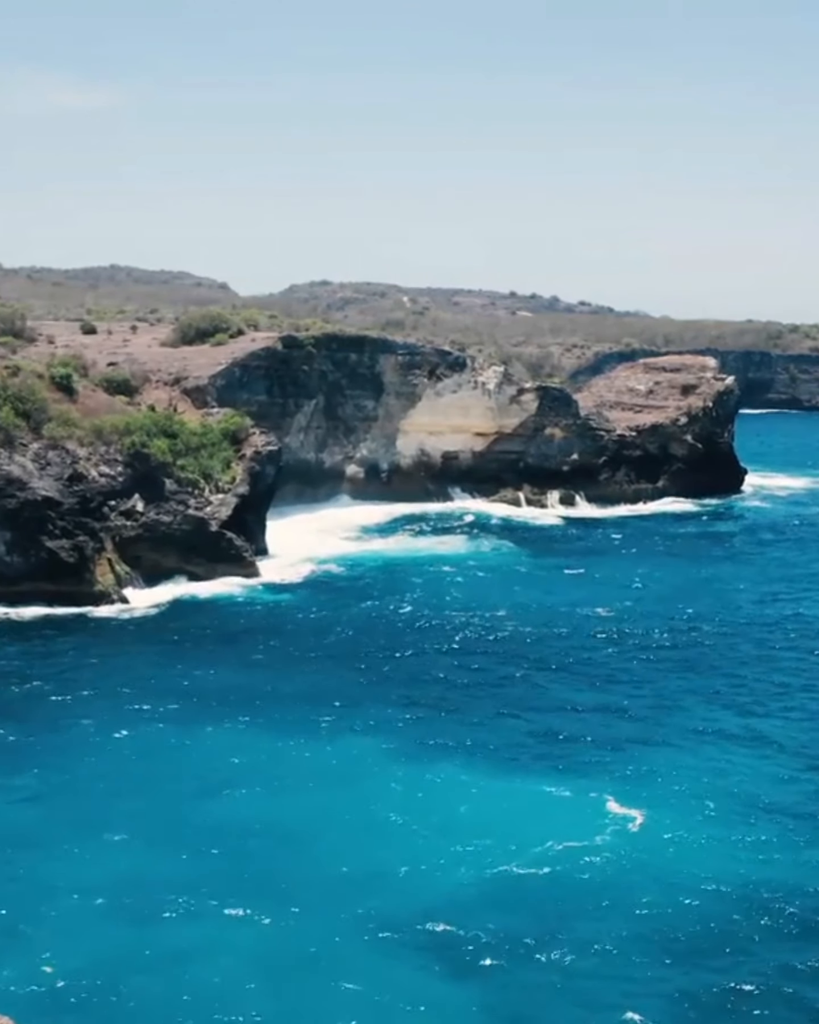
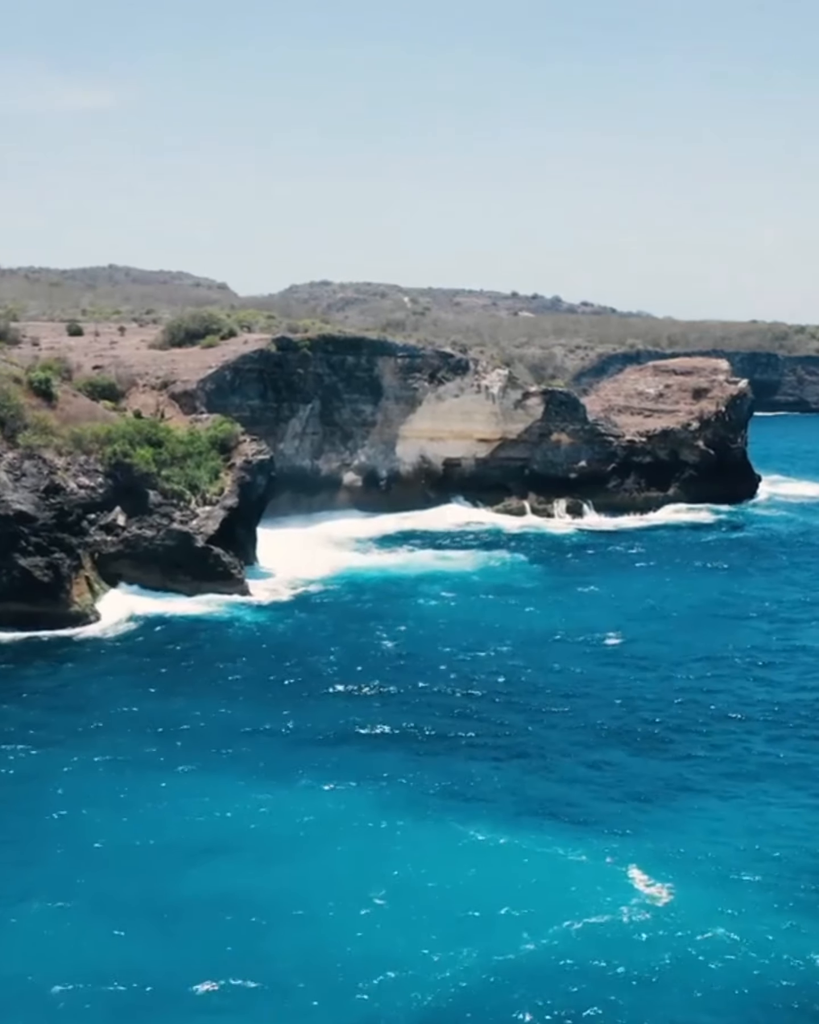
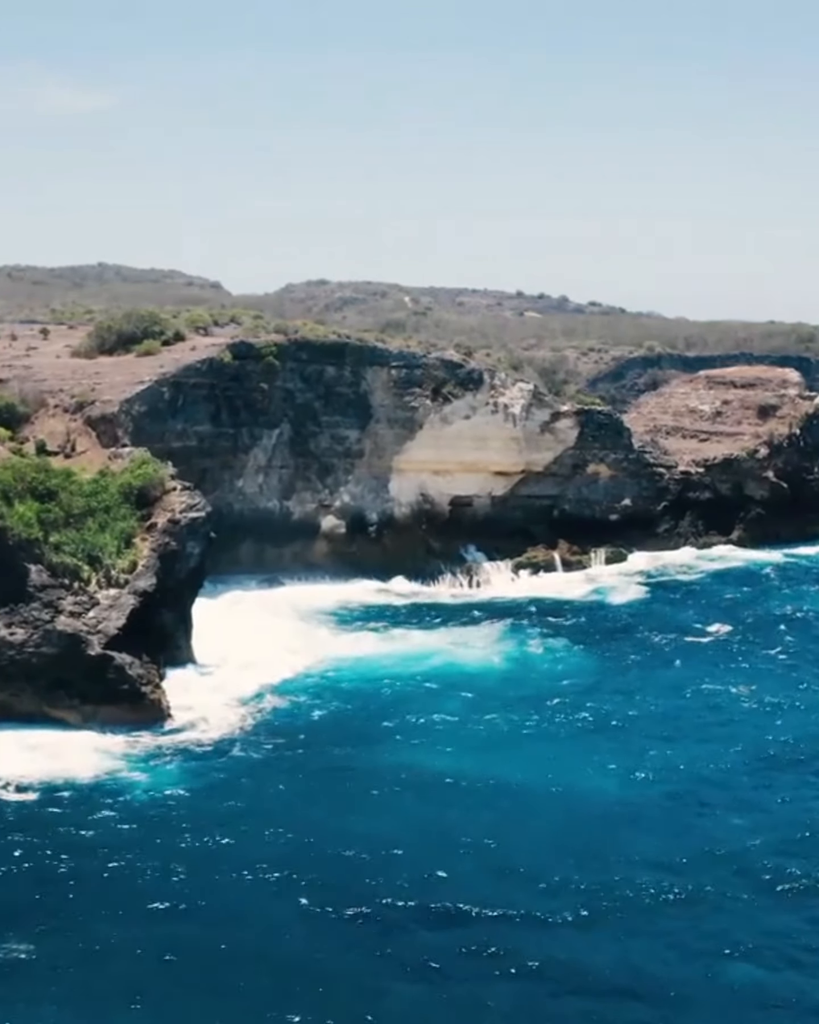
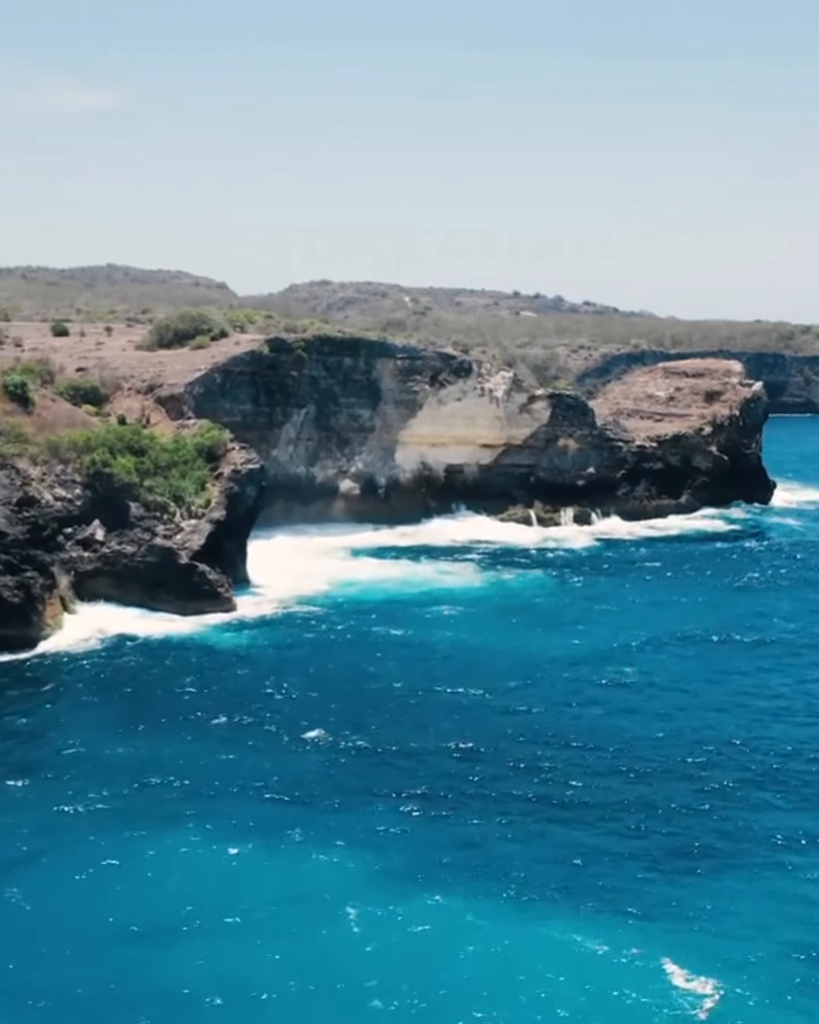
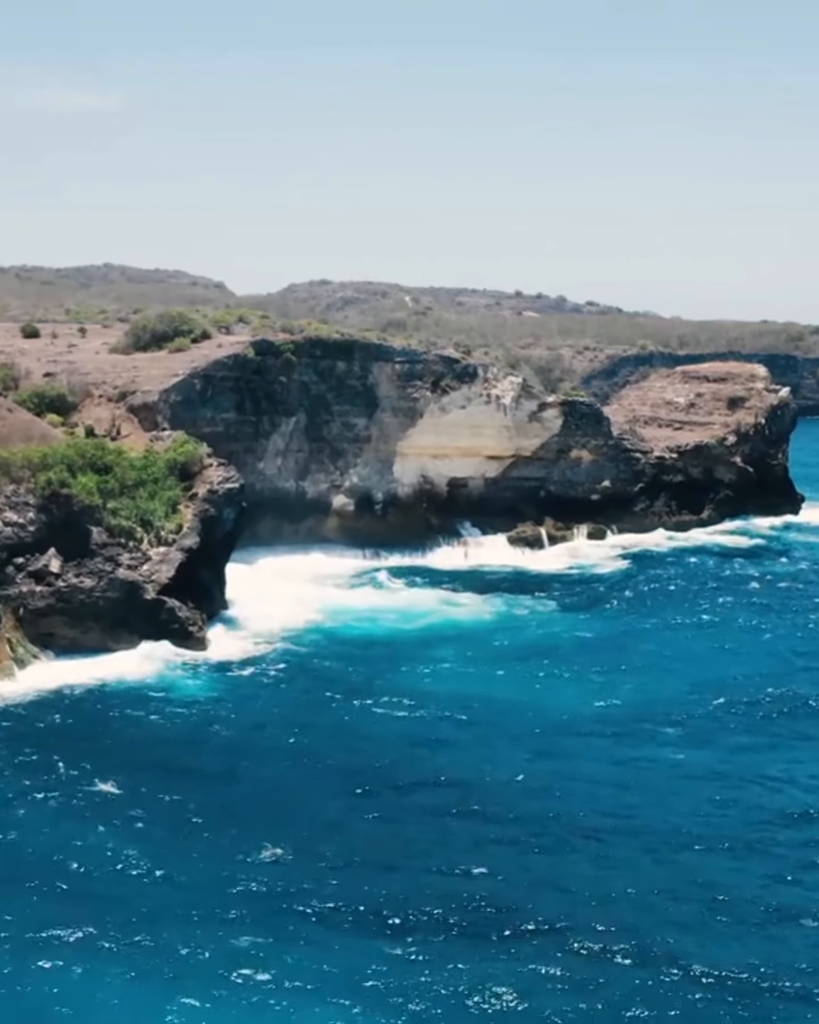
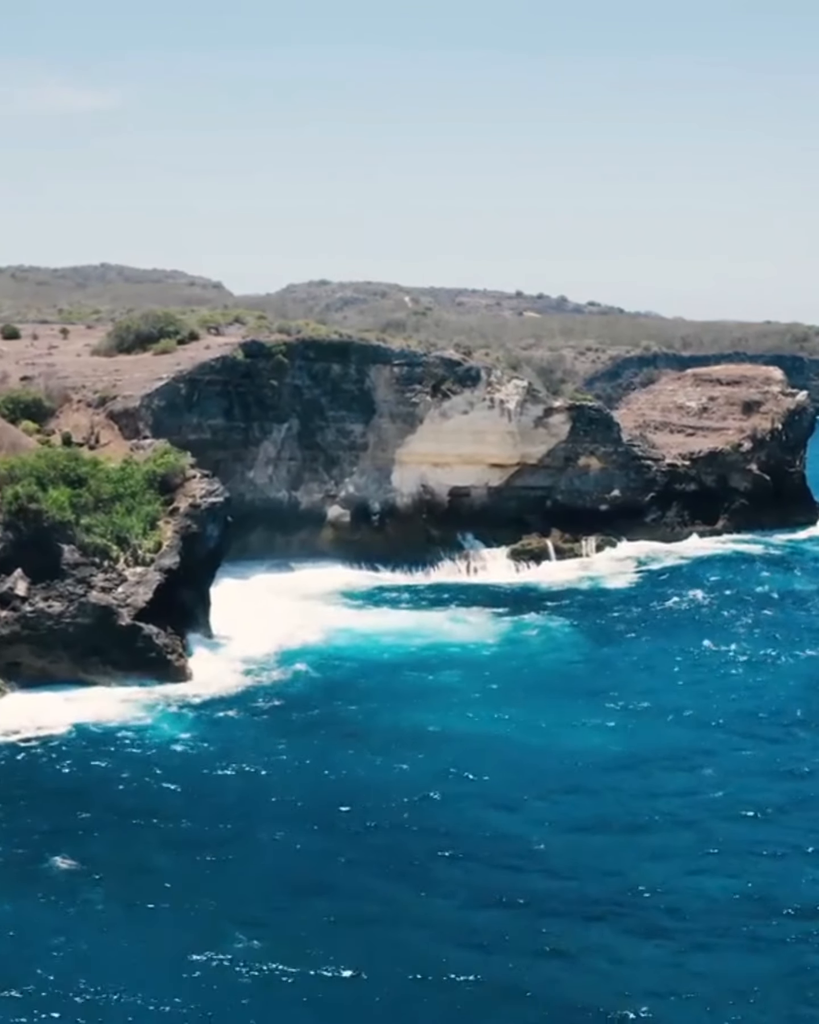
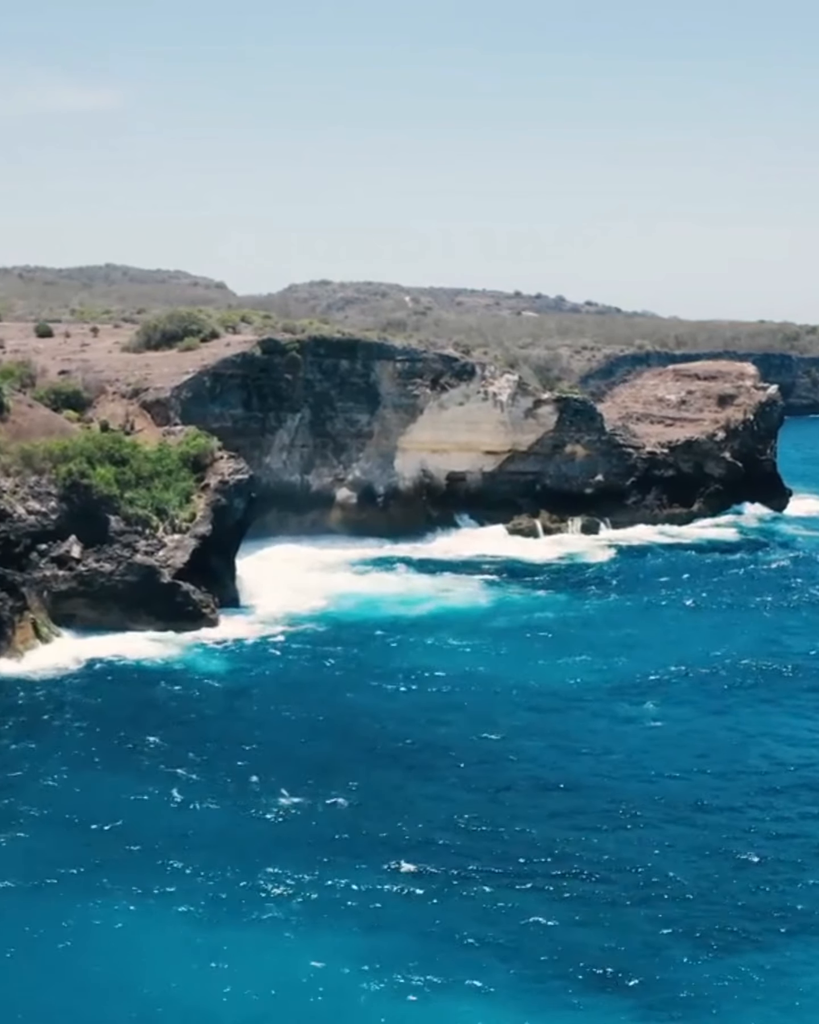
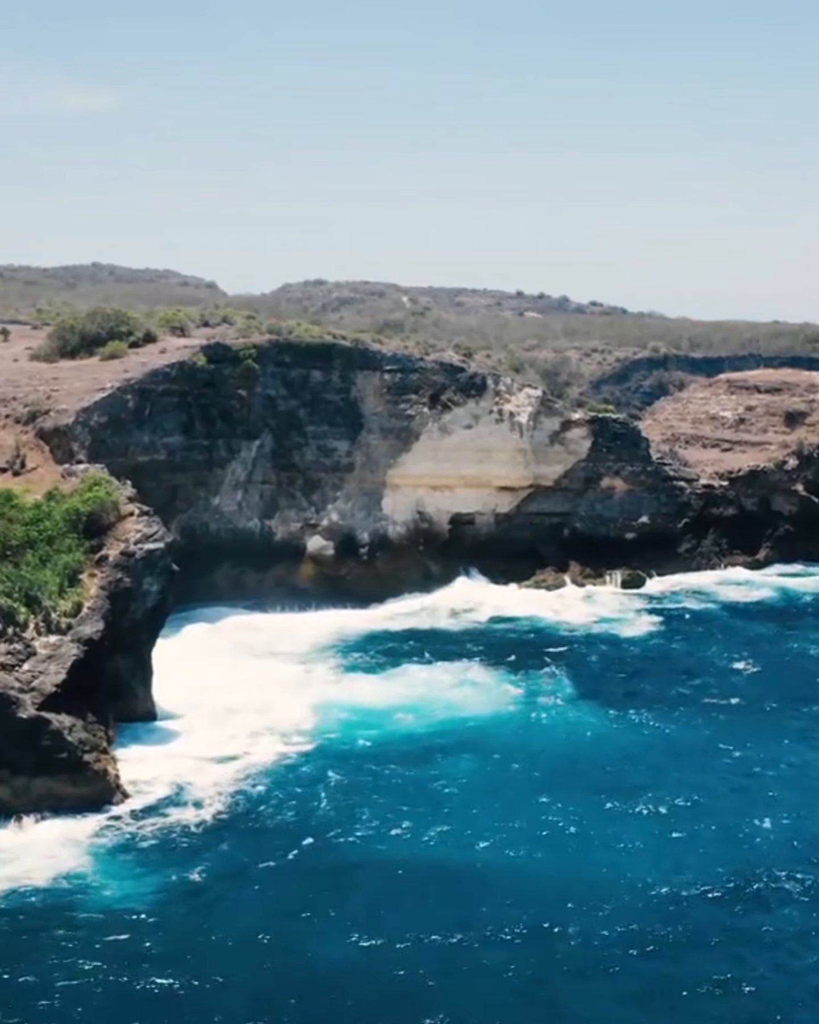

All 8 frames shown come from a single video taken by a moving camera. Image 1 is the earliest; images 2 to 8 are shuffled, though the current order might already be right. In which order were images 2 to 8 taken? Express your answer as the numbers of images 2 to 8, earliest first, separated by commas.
2, 4, 7, 5, 6, 3, 8
